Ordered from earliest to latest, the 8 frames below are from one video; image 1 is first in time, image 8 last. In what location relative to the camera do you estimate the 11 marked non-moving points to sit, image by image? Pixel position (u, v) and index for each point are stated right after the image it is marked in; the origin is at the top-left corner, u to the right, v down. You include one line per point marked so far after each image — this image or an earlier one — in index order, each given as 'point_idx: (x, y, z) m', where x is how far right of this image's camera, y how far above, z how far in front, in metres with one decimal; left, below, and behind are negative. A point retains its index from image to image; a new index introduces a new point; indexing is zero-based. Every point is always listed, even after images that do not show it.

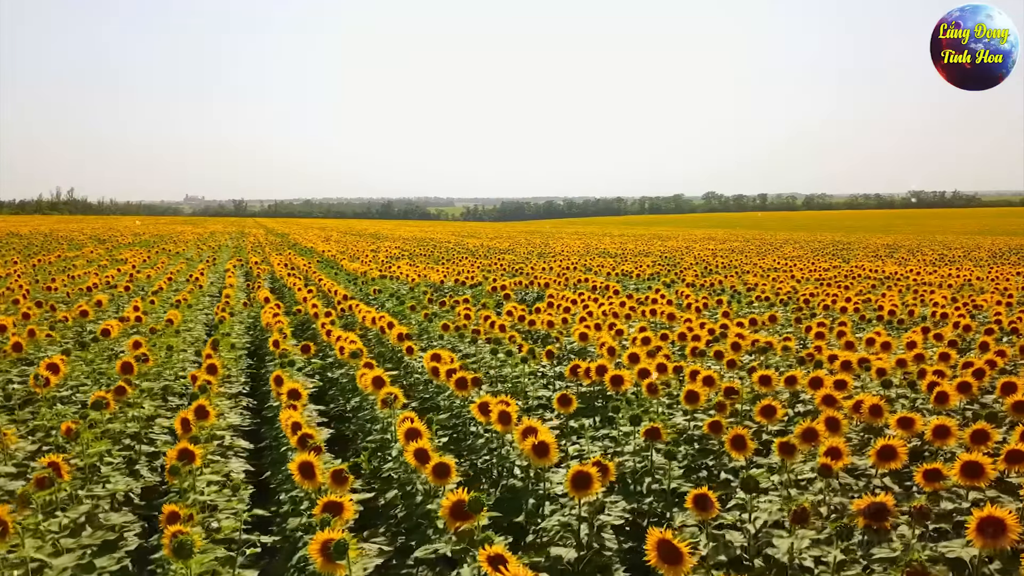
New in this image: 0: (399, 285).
0: (-2.4, +0.1, +18.4) m
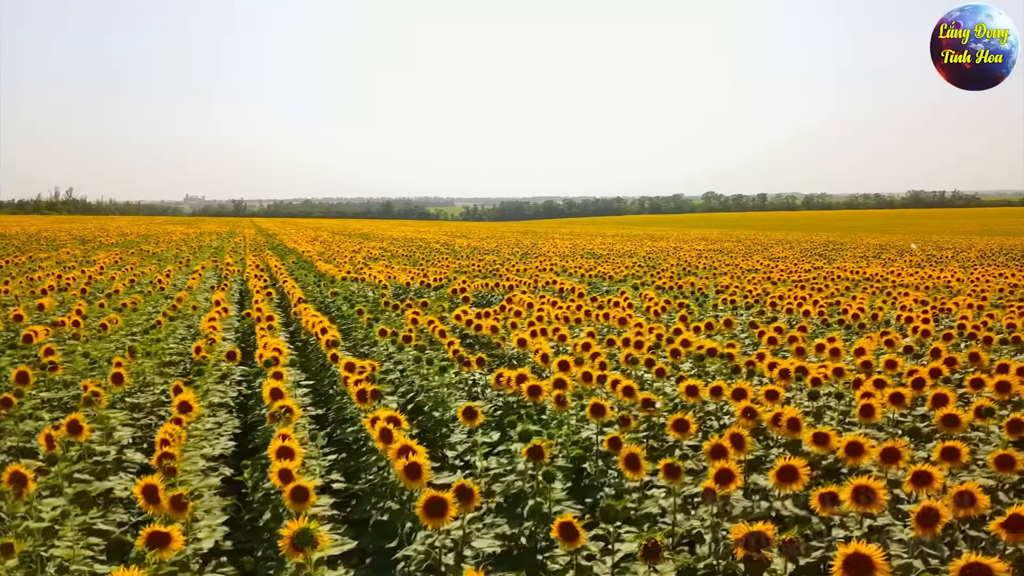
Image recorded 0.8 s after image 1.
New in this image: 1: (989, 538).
0: (-3.1, 0.0, +18.1) m
1: (+2.4, -1.2, +4.2) m
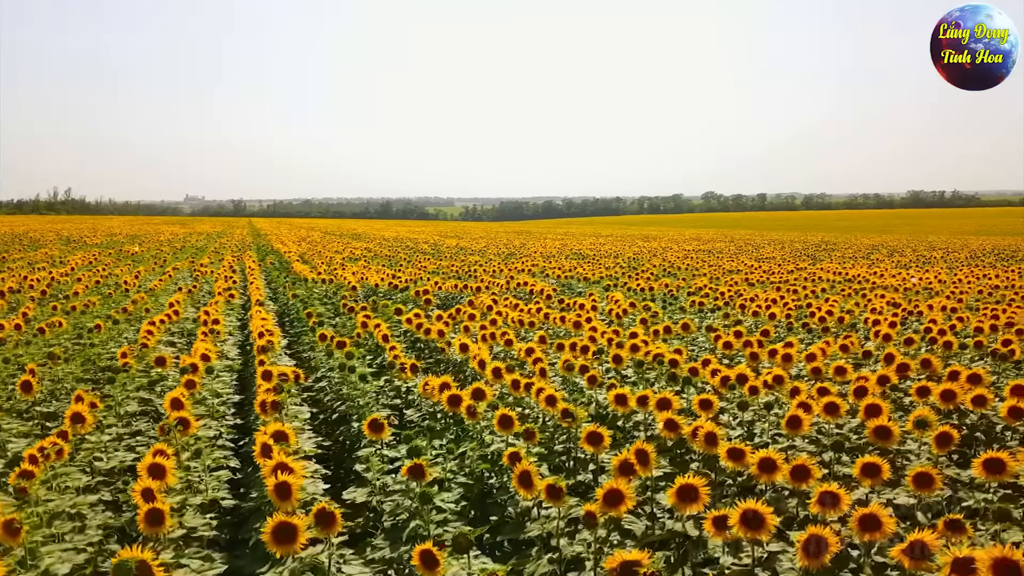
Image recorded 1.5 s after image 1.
0: (-3.7, 0.0, +17.8) m
1: (+1.8, -1.3, +3.9) m
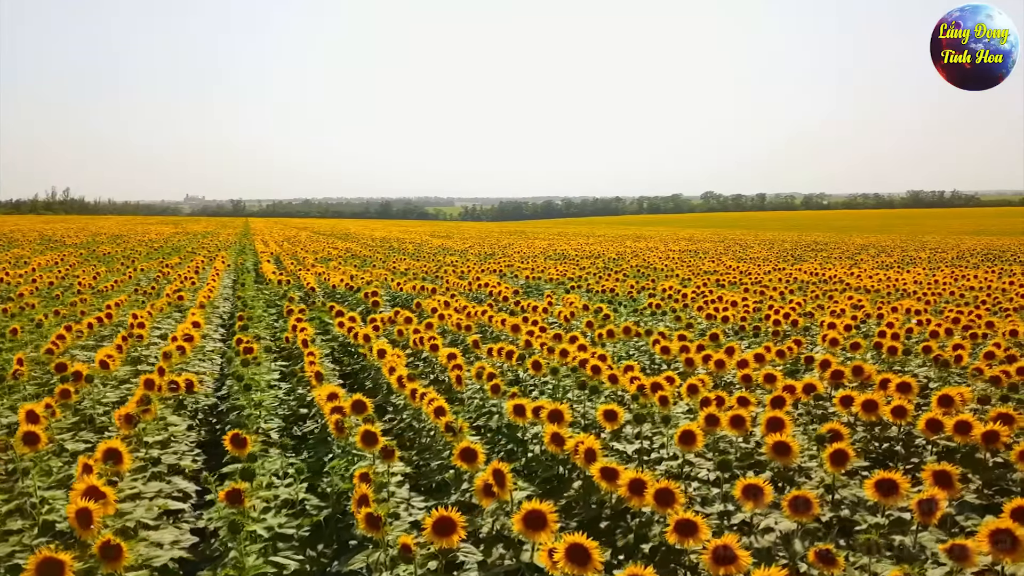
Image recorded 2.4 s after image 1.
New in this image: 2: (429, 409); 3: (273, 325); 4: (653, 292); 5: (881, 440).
0: (-4.5, 0.0, +17.4) m
1: (+1.0, -1.3, +3.5) m
2: (-0.6, -0.8, +5.8) m
3: (-3.3, -0.5, +11.5) m
4: (+2.9, -0.1, +17.5) m
5: (+2.7, -1.1, +6.3) m
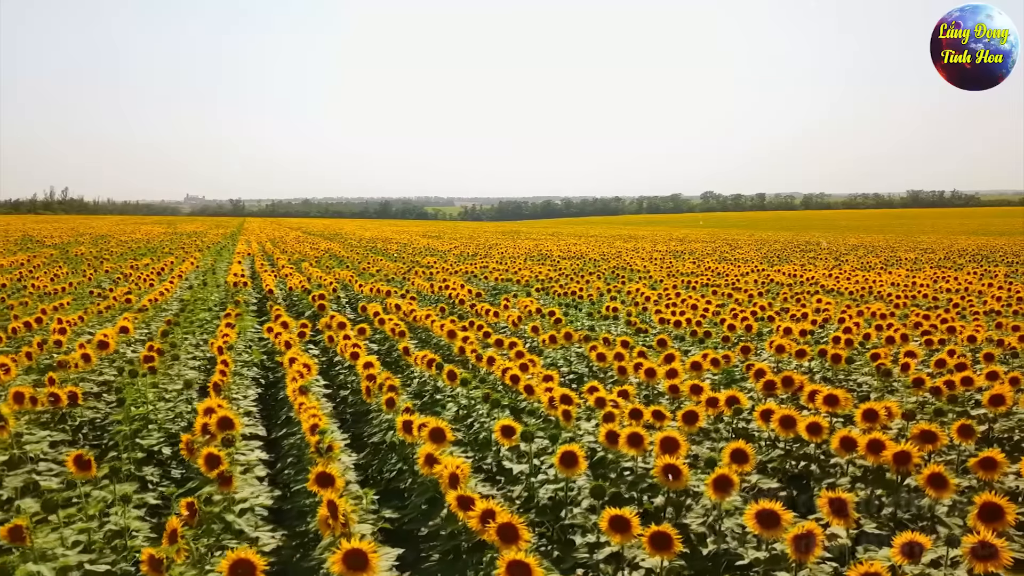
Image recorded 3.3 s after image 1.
0: (-5.3, -0.1, +16.9) m
1: (+0.2, -1.4, +3.1) m
2: (-1.4, -0.9, +5.4) m
3: (-4.0, -0.5, +11.1) m
4: (+2.1, -0.1, +17.1) m
5: (+2.0, -1.2, +5.8) m
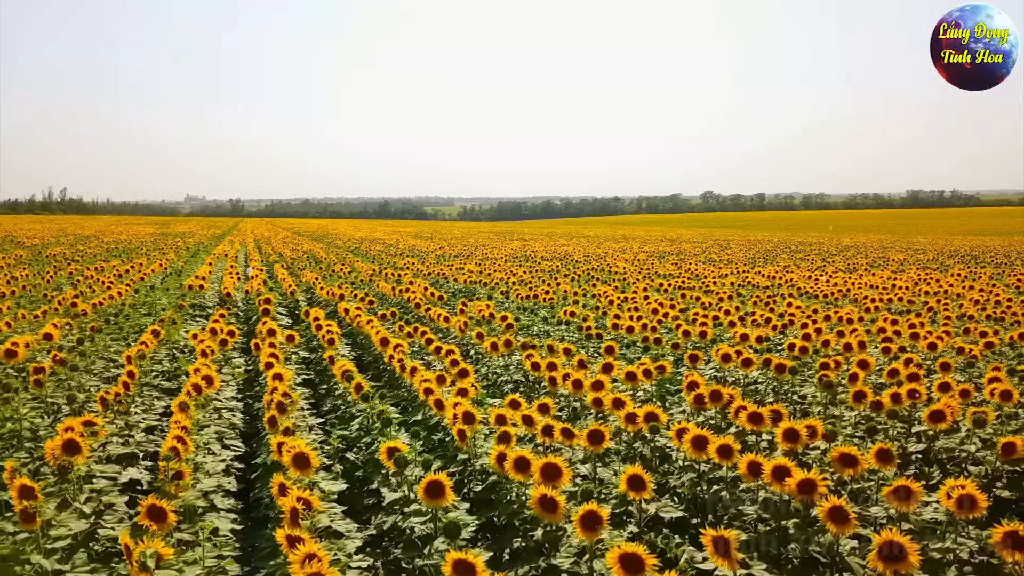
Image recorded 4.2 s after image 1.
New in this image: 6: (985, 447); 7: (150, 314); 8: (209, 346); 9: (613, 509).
0: (-6.0, -0.2, +16.5) m
1: (-0.5, -1.4, +2.6) m
2: (-2.1, -0.9, +4.9) m
3: (-4.8, -0.6, +10.6) m
4: (+1.4, -0.2, +16.6) m
5: (+1.2, -1.2, +5.4) m
6: (+3.5, -1.2, +6.2) m
7: (-5.6, -0.4, +13.1) m
8: (-3.3, -0.7, +9.1) m
9: (+0.6, -1.3, +5.0) m
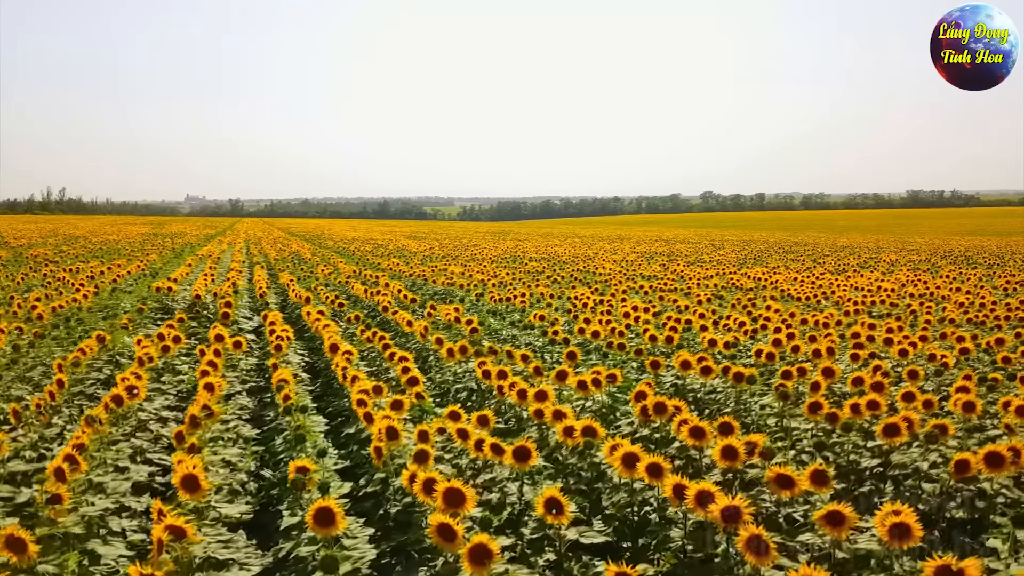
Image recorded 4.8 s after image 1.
0: (-6.5, -0.2, +16.1) m
1: (-1.0, -1.5, +2.3) m
2: (-2.6, -1.0, +4.6) m
3: (-5.2, -0.6, +10.3) m
4: (+0.9, -0.3, +16.2) m
5: (+0.7, -1.3, +5.0) m
6: (+3.0, -1.2, +5.9) m
7: (-6.1, -0.4, +12.7) m
8: (-3.8, -0.7, +8.7) m
9: (+0.1, -1.4, +4.6) m
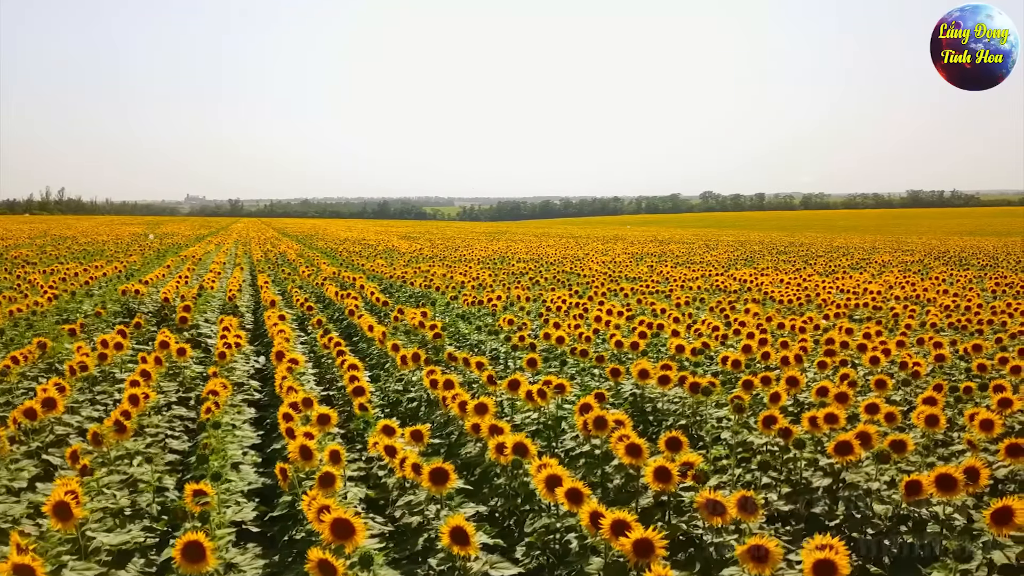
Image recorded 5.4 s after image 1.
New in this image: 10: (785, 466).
0: (-7.0, -0.2, +15.7) m
1: (-1.5, -1.5, +1.9) m
2: (-3.1, -1.0, +4.2) m
3: (-5.7, -0.7, +9.9) m
4: (+0.4, -0.3, +15.9) m
5: (+0.2, -1.3, +4.7) m
6: (+2.5, -1.3, +5.5) m
7: (-6.6, -0.5, +12.4) m
8: (-4.3, -0.8, +8.4) m
9: (-0.4, -1.4, +4.3) m
10: (+1.9, -1.2, +6.0) m
